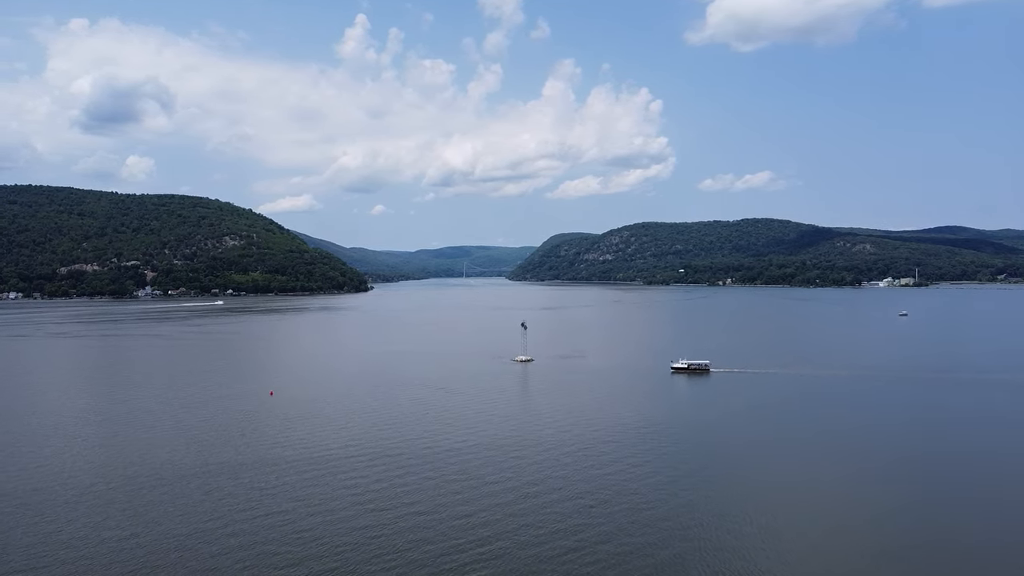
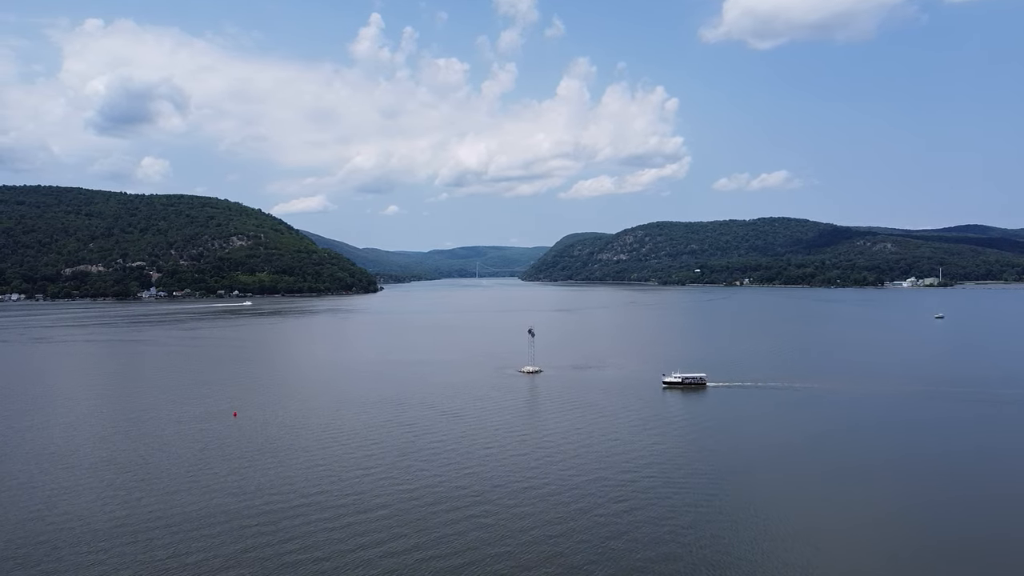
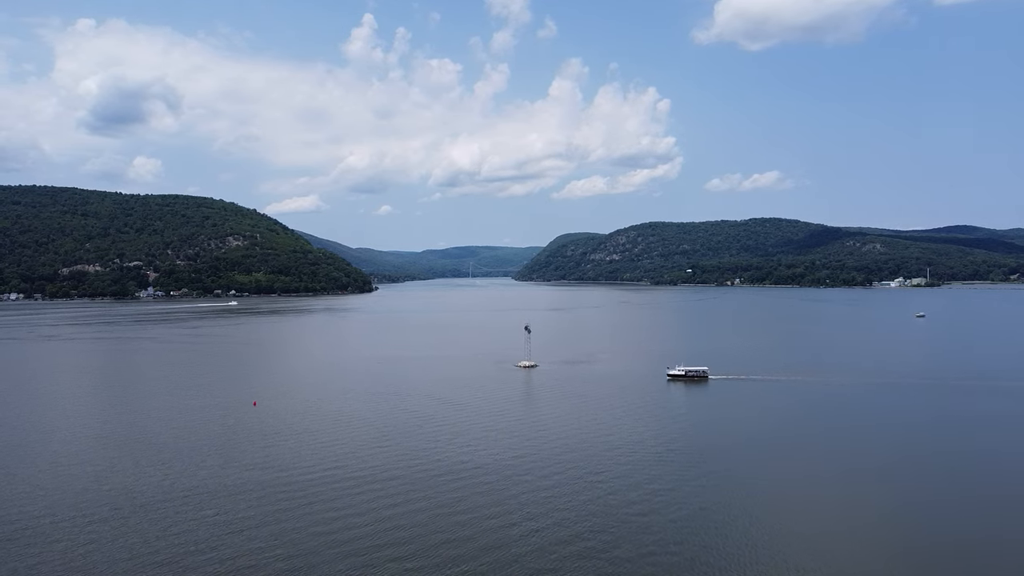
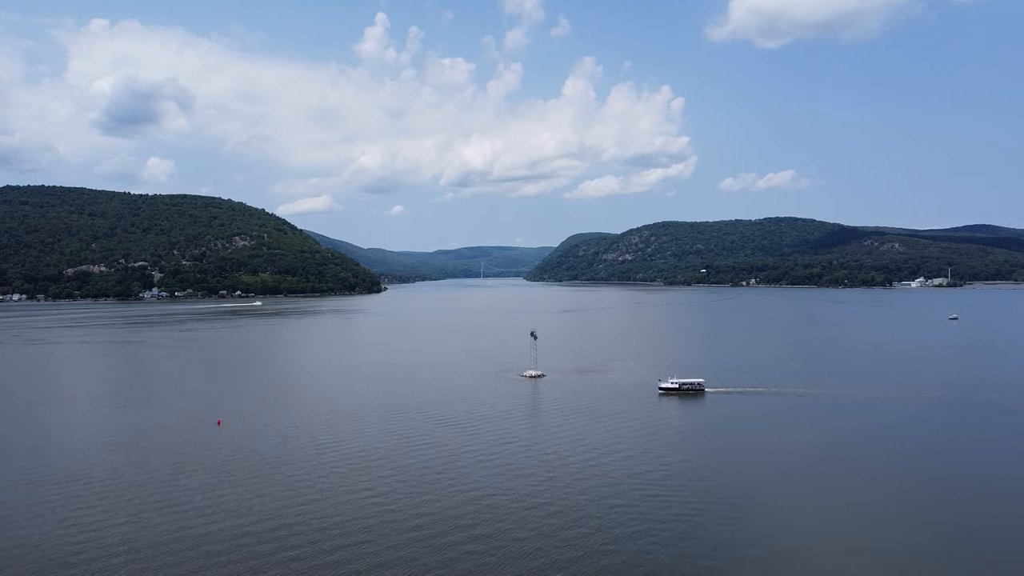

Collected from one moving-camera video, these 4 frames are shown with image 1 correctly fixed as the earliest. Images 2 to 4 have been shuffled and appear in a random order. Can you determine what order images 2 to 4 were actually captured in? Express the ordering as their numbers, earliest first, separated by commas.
3, 2, 4
